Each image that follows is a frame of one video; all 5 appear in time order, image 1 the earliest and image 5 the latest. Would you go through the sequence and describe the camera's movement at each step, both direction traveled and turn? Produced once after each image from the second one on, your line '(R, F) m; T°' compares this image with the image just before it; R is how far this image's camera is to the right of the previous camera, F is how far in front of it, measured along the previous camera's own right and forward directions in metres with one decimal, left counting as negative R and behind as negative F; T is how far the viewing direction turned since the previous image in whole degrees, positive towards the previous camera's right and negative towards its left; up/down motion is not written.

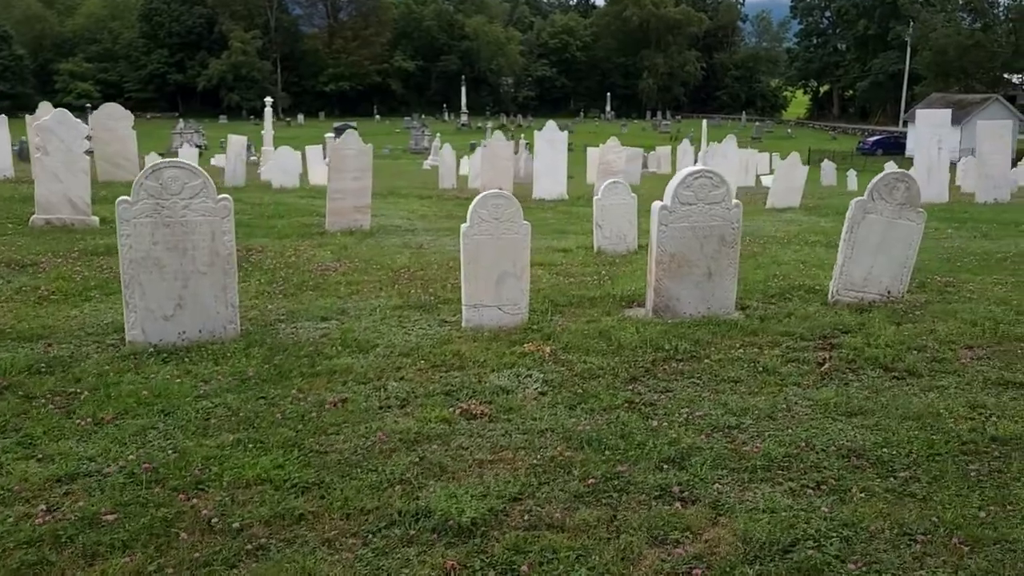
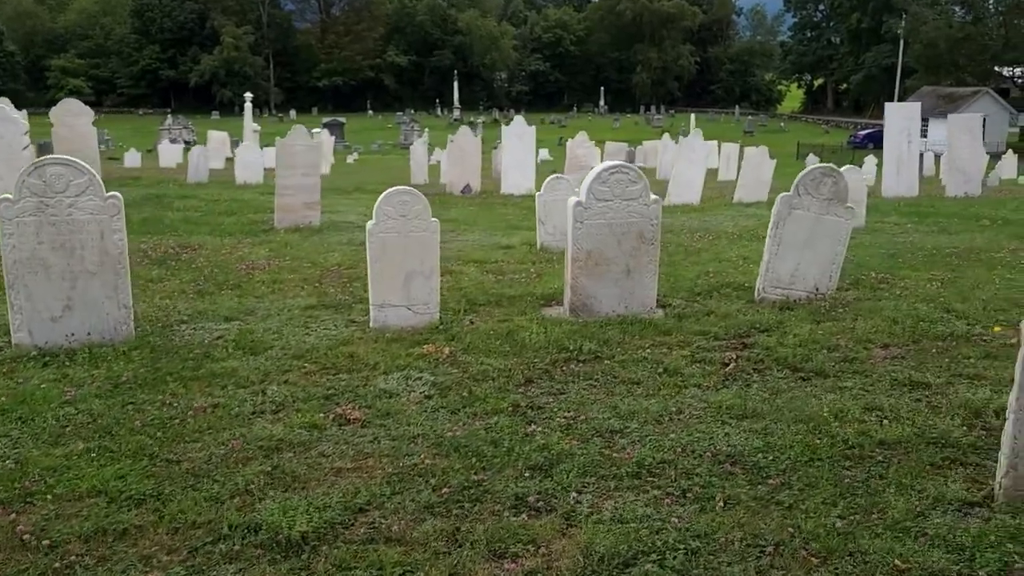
(+0.7, +0.2) m; 0°
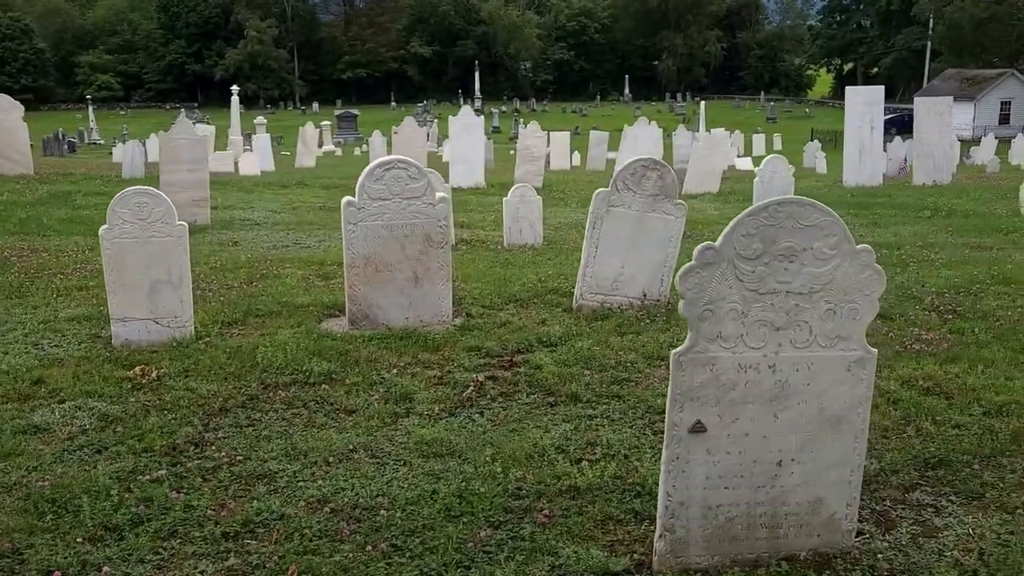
(+2.1, +0.8) m; -1°
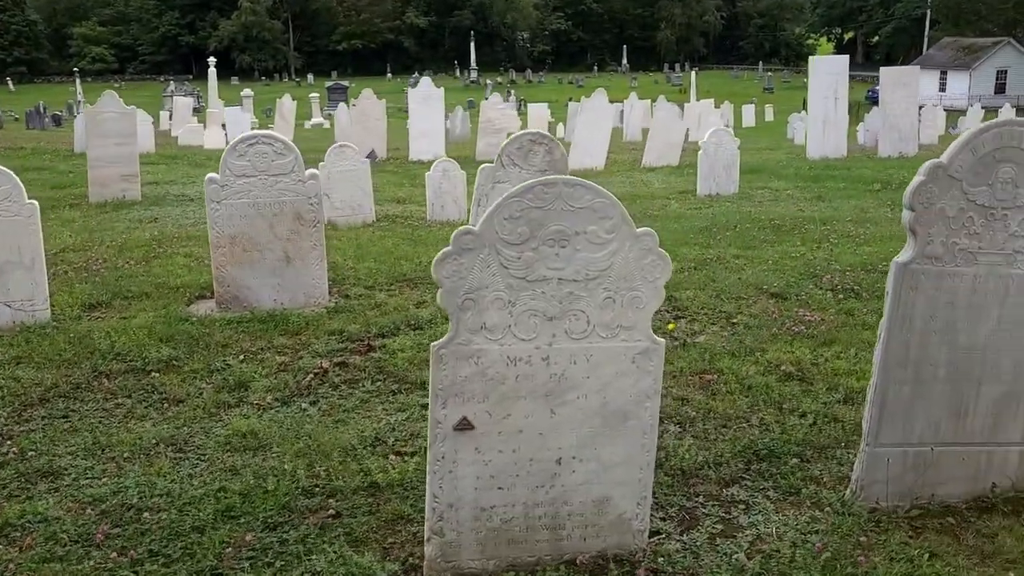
(+1.0, +0.3) m; 0°
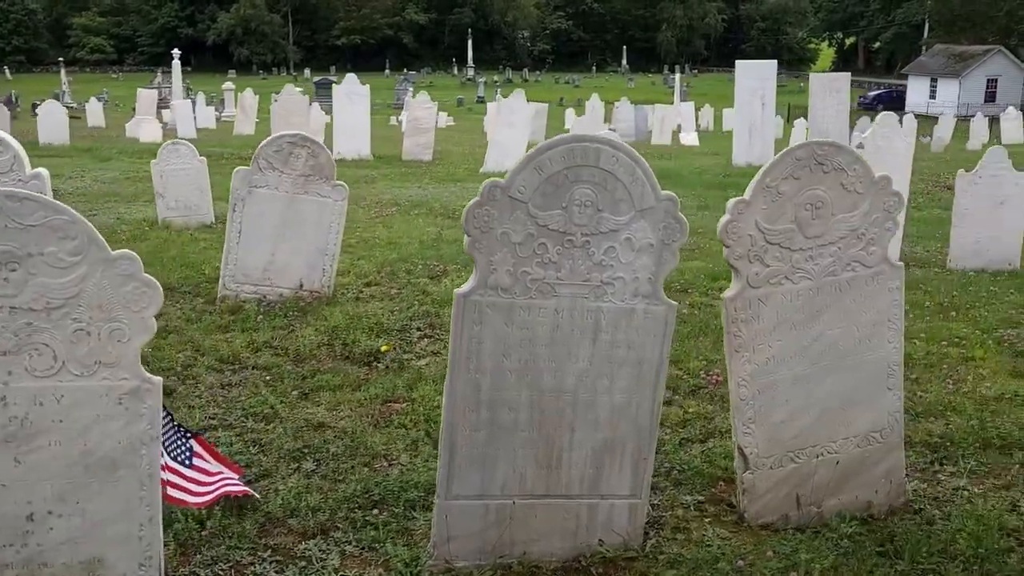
(+1.9, +0.4) m; +1°
